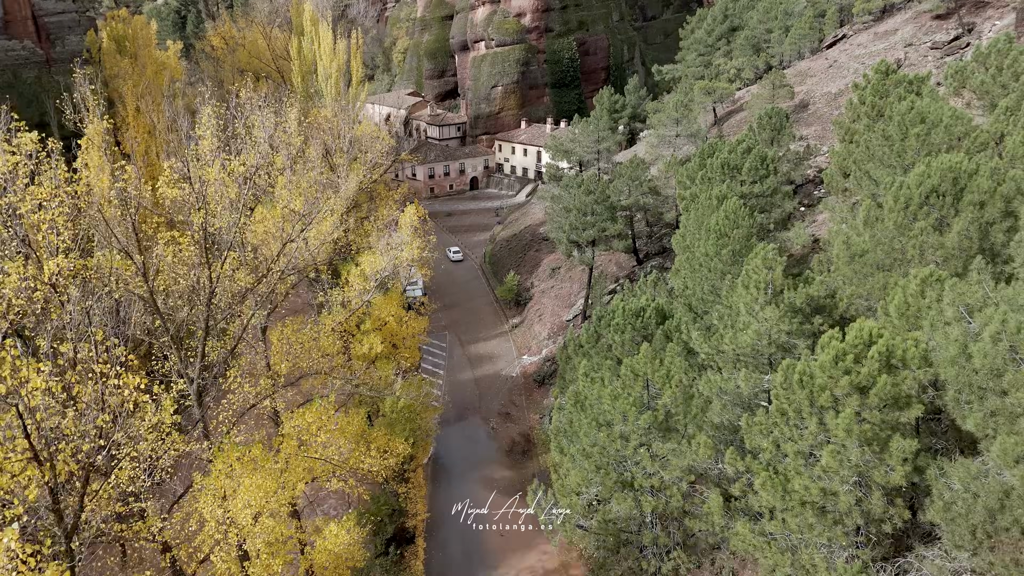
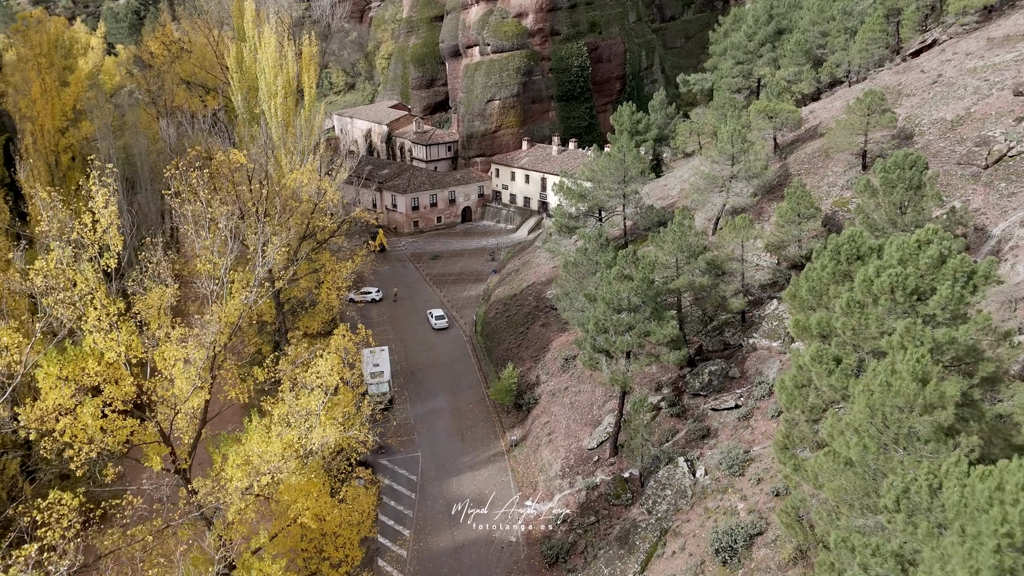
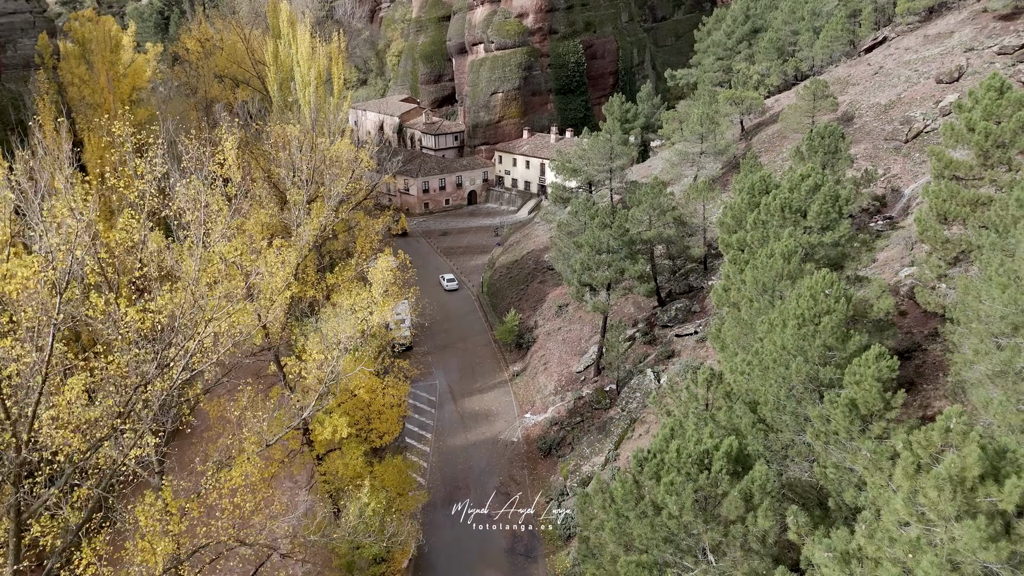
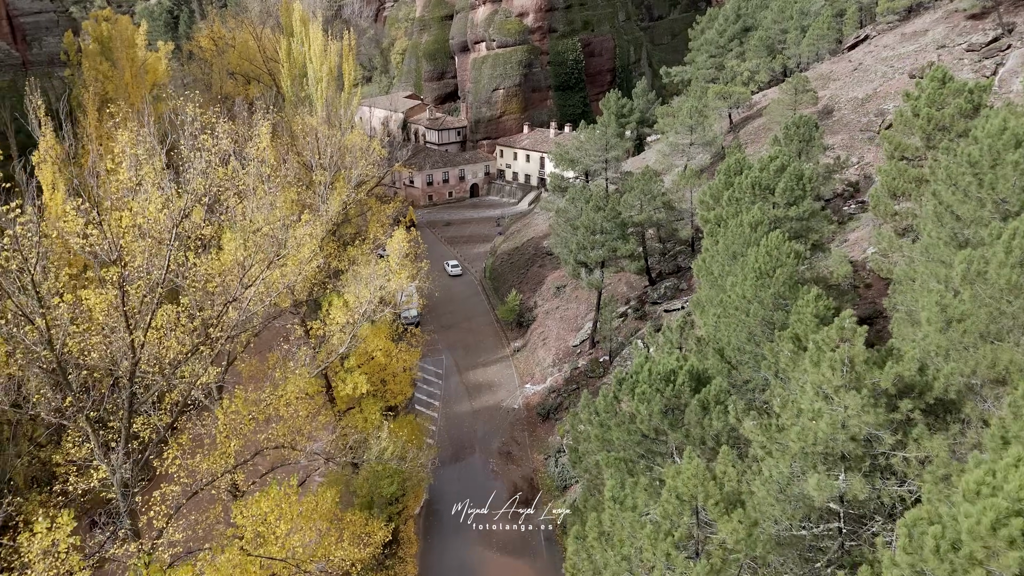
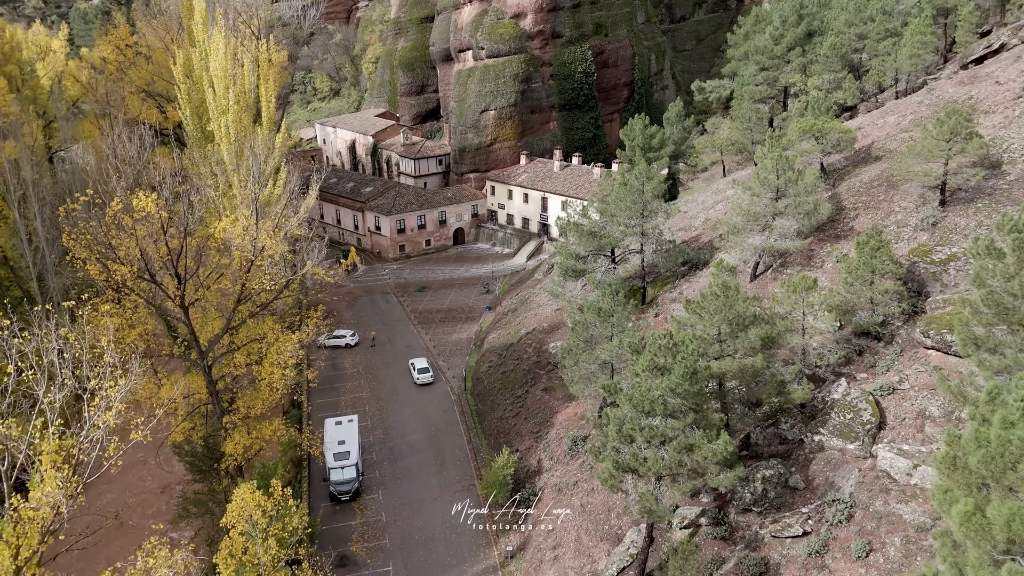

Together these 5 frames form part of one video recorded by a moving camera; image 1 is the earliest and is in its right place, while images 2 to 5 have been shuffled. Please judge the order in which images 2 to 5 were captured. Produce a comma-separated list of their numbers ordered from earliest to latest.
4, 3, 2, 5
